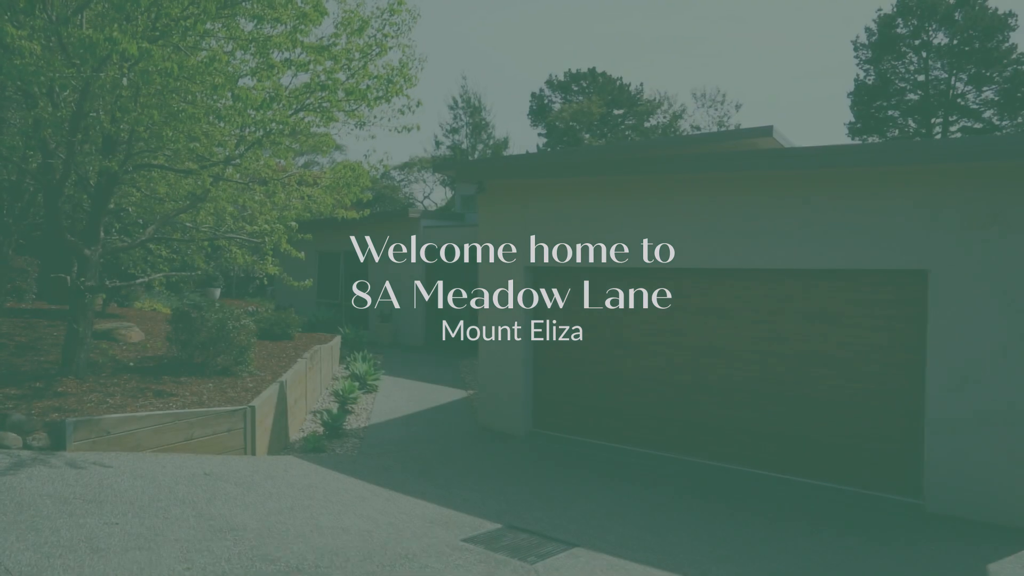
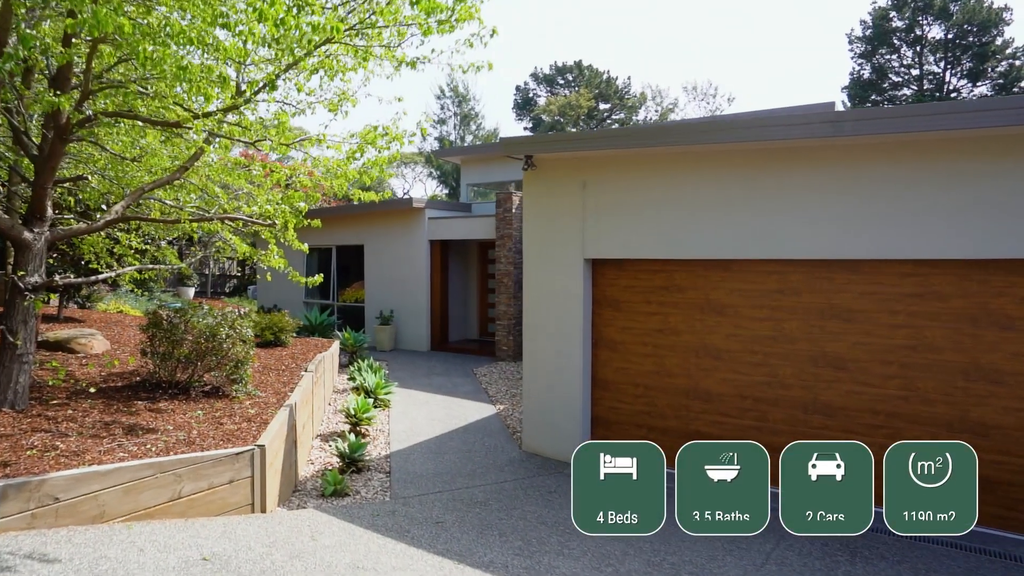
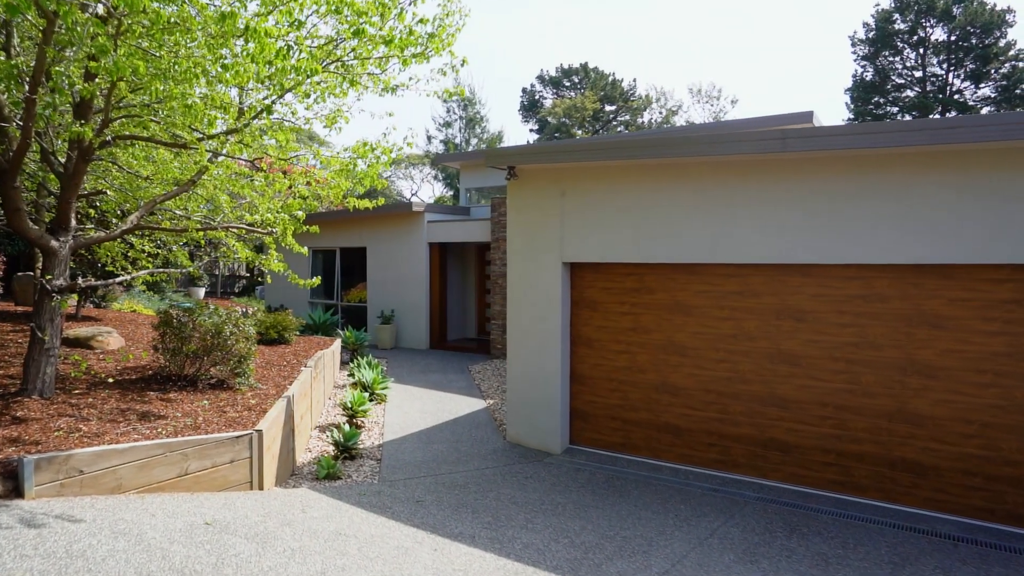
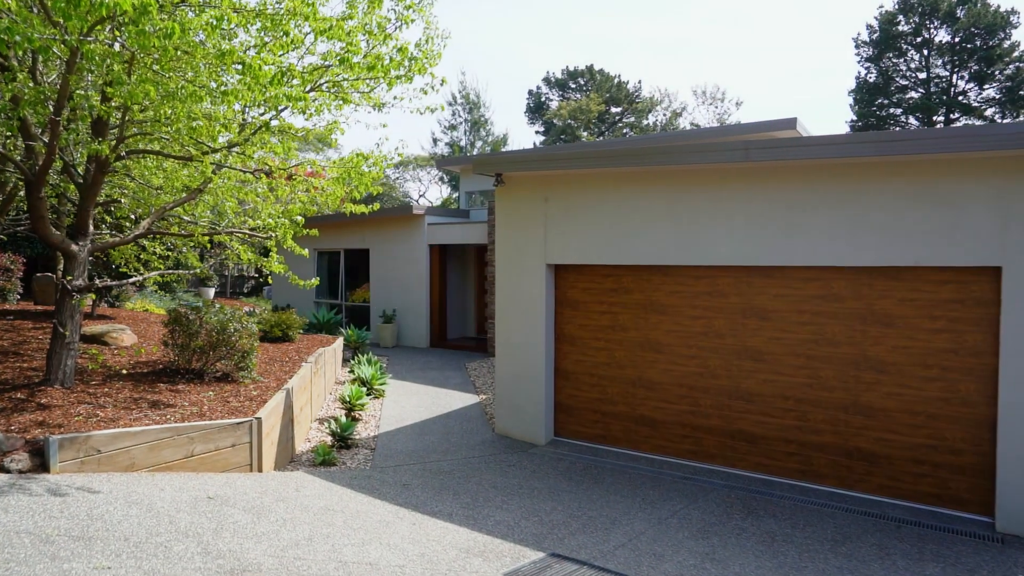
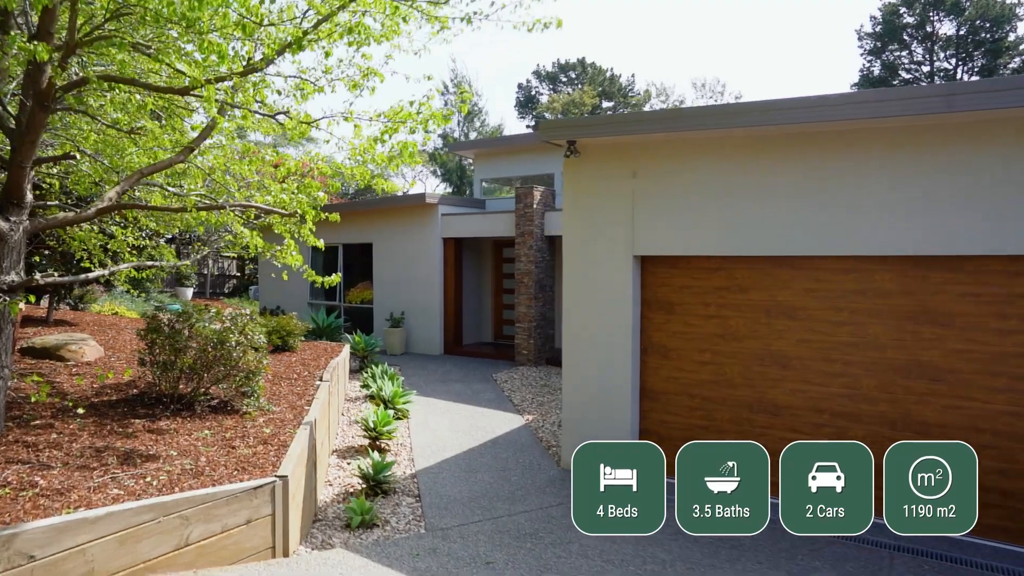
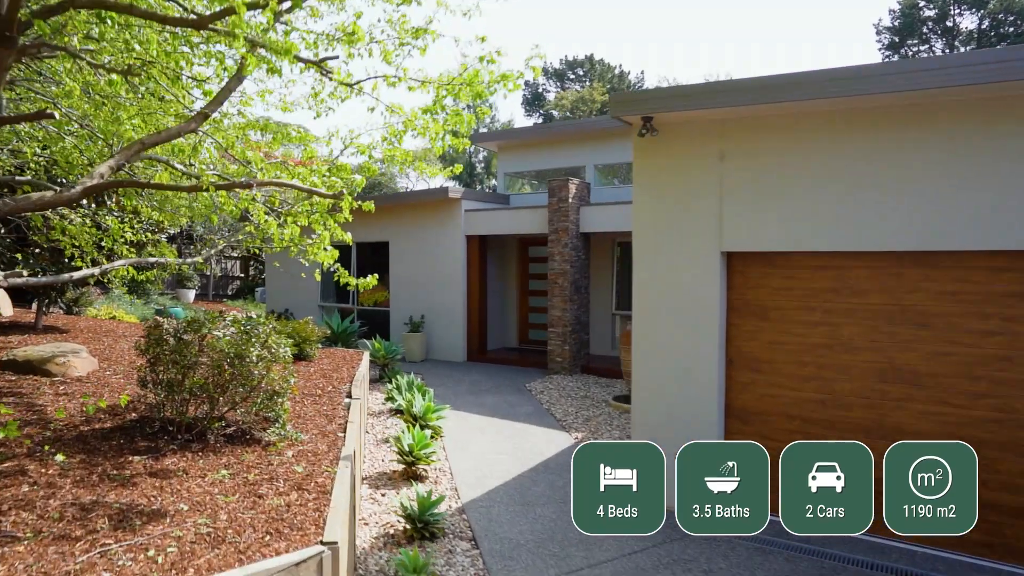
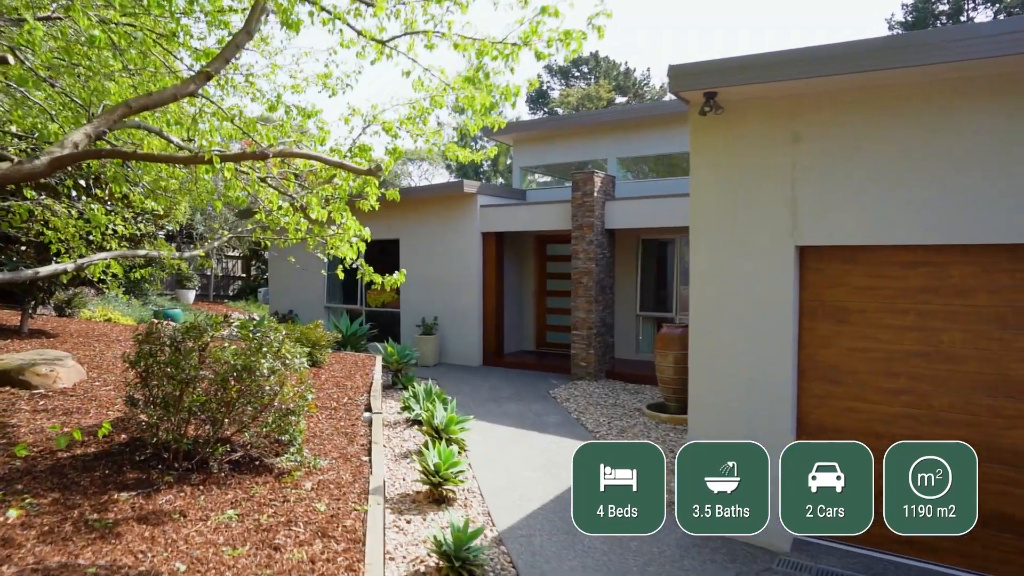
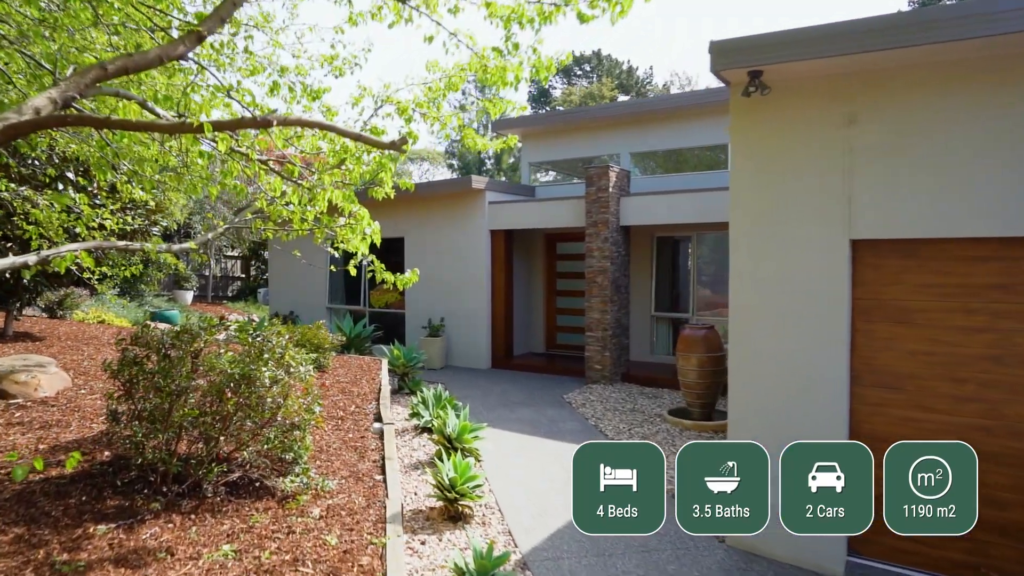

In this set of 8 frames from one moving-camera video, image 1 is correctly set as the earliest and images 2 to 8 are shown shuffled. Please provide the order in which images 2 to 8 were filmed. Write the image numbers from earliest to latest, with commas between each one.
4, 3, 2, 5, 6, 7, 8
